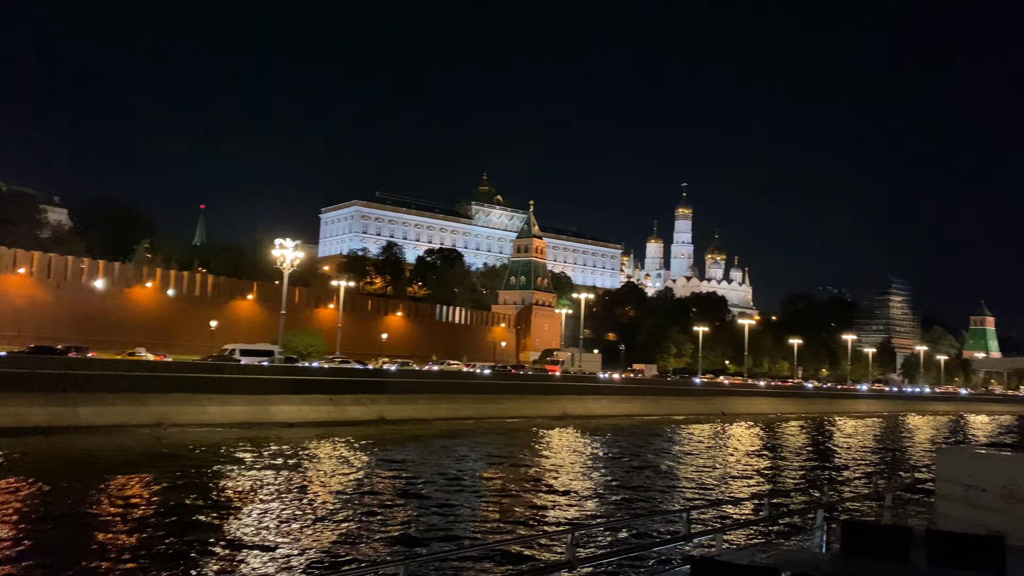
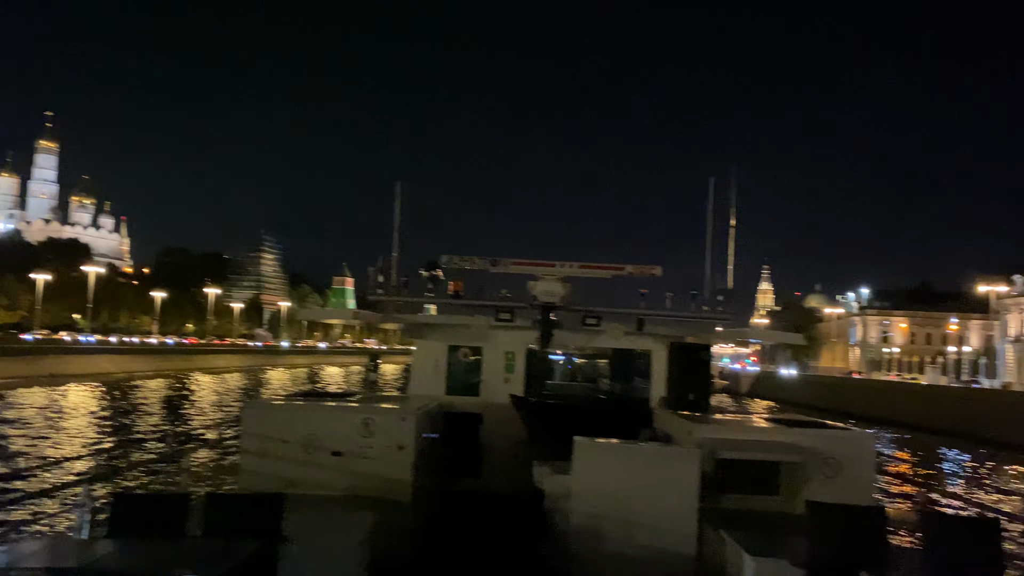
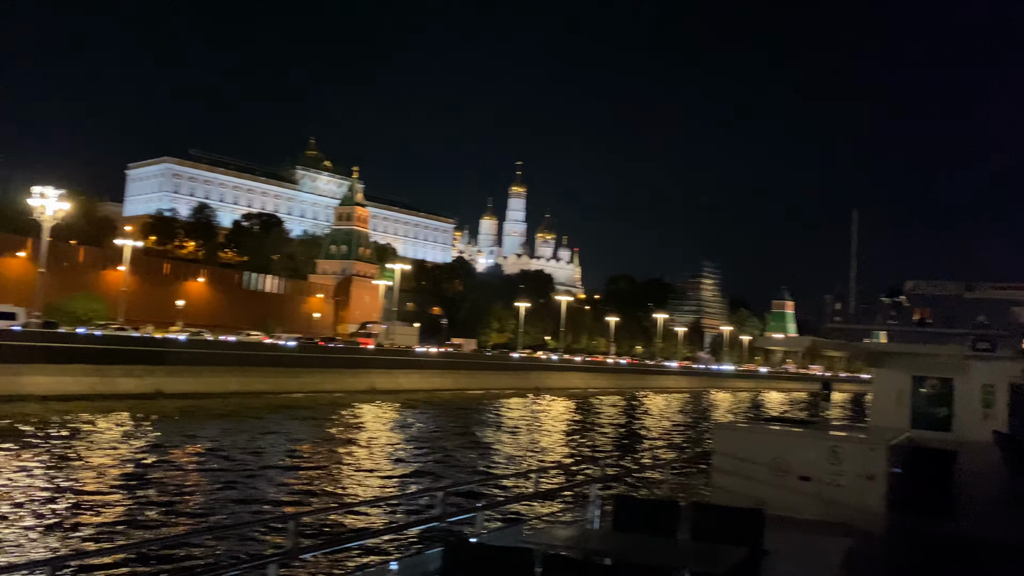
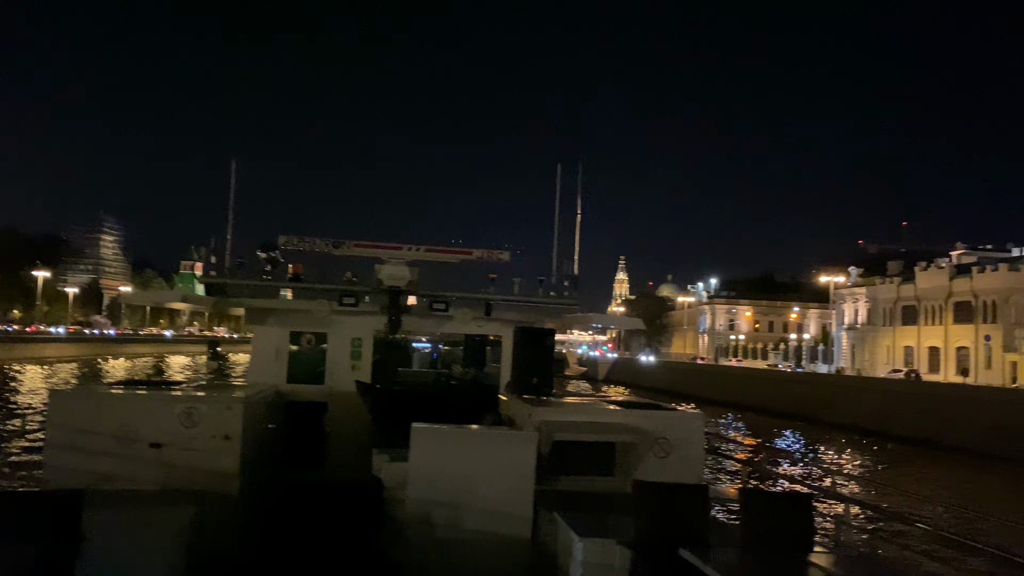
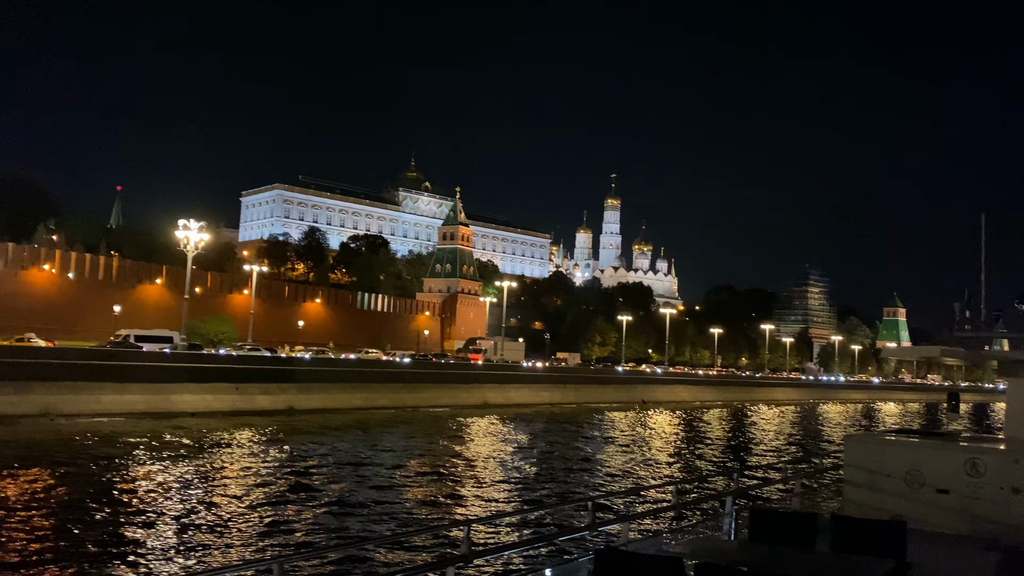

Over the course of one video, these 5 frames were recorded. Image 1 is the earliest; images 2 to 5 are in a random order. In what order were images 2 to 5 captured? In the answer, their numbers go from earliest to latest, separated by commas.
5, 3, 2, 4
